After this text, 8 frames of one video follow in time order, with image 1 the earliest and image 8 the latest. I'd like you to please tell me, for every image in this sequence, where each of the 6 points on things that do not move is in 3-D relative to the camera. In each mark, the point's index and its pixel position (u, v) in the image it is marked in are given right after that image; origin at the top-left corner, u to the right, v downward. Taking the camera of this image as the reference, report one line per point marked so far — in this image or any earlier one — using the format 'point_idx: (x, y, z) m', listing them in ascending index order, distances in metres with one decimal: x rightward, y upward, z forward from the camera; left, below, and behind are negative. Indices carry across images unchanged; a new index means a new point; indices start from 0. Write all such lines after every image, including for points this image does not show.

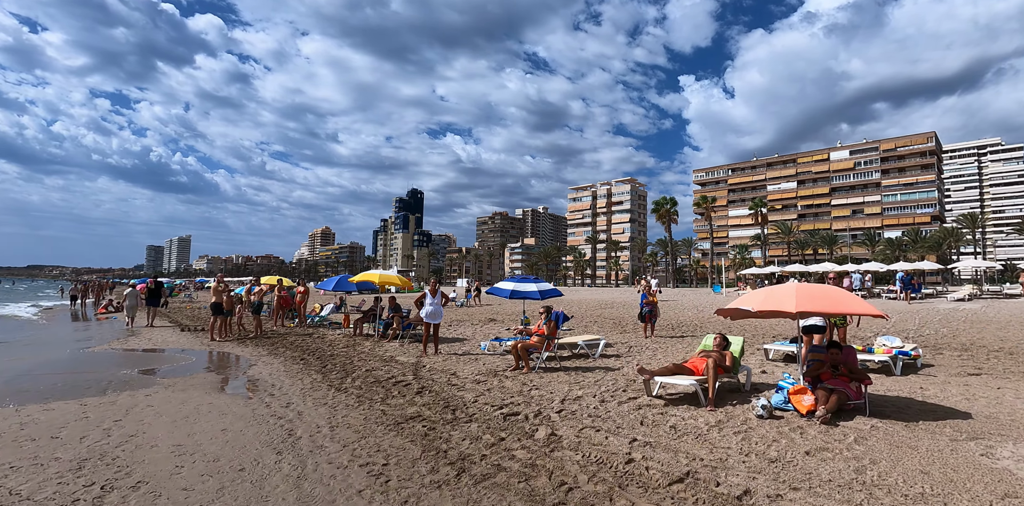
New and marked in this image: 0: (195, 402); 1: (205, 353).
0: (-4.1, -2.0, +6.4) m
1: (-6.9, -2.3, +11.2) m
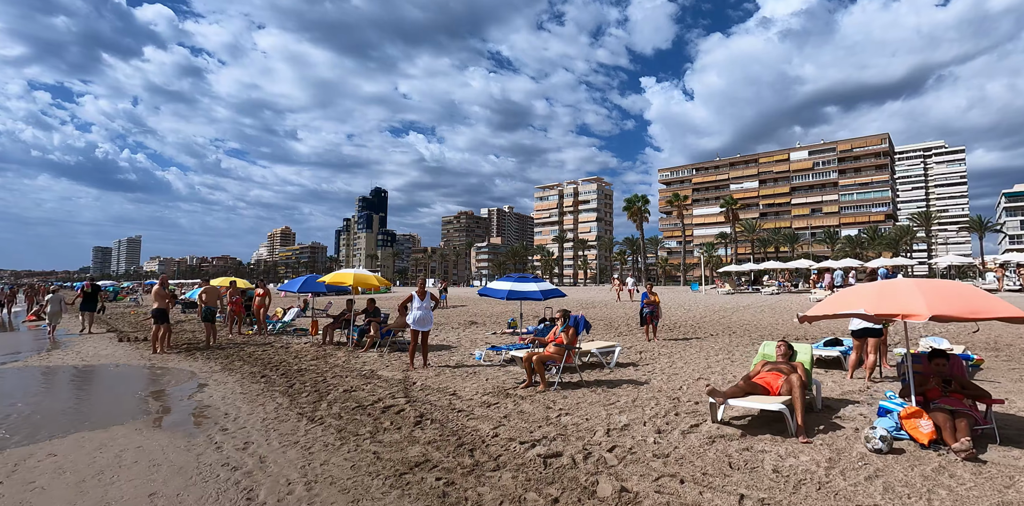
0: (-3.8, -1.9, +4.8) m
1: (-6.9, -2.2, +9.4) m
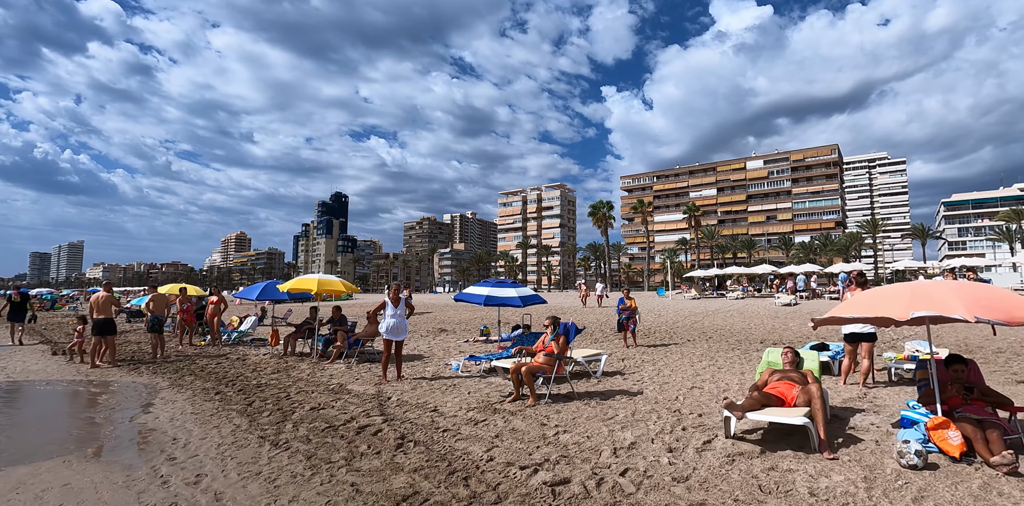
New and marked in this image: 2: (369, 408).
0: (-3.9, -1.9, +4.0) m
1: (-7.3, -2.3, +8.3) m
2: (-1.8, -1.9, +6.2) m
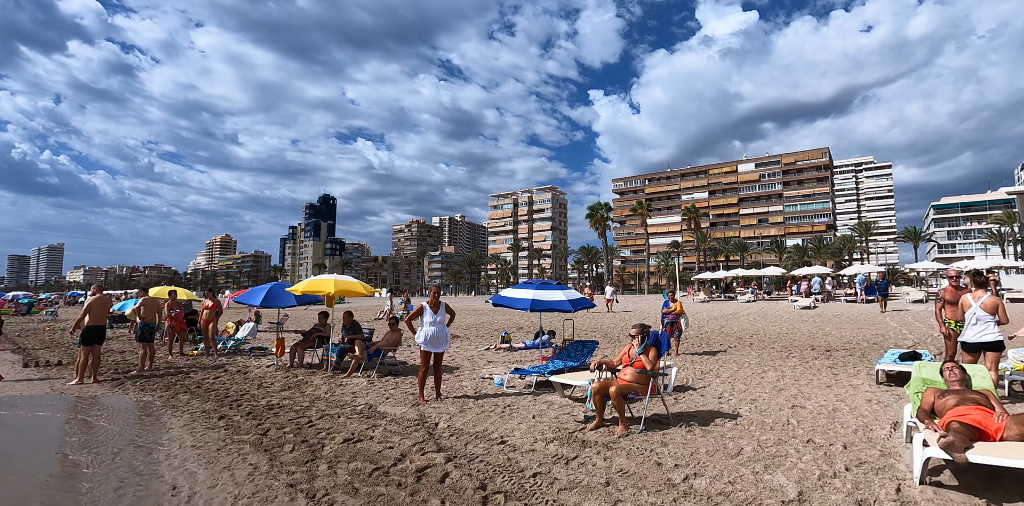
0: (-3.0, -1.8, +2.8) m
1: (-6.5, -2.2, +7.0) m
2: (-0.9, -1.9, +5.0) m
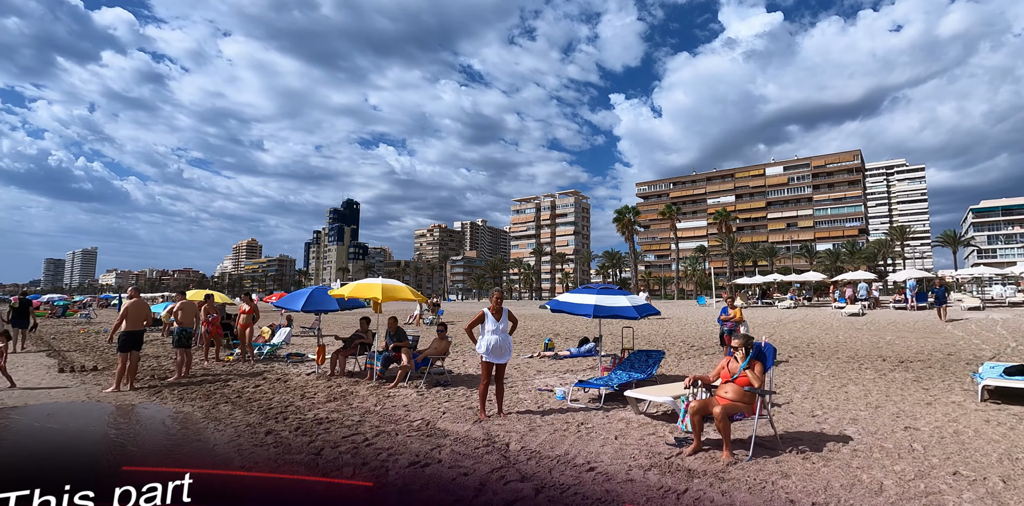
0: (-2.3, -1.8, +2.3) m
1: (-5.6, -2.2, +6.6) m
2: (-0.2, -1.9, +4.4) m
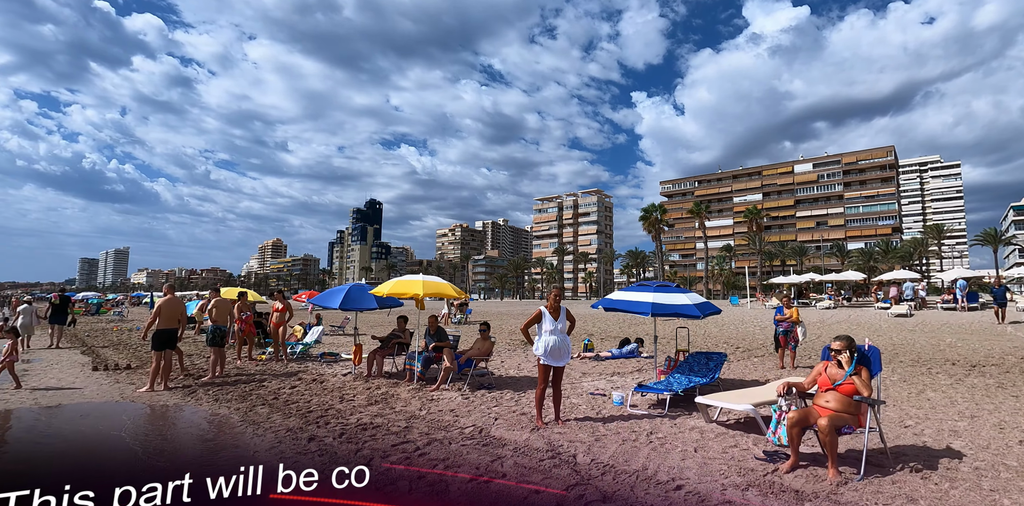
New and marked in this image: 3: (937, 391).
0: (-1.8, -1.7, +1.9) m
1: (-5.0, -2.1, +6.3) m
2: (+0.4, -1.8, +3.9) m
3: (+6.7, -2.2, +7.7) m
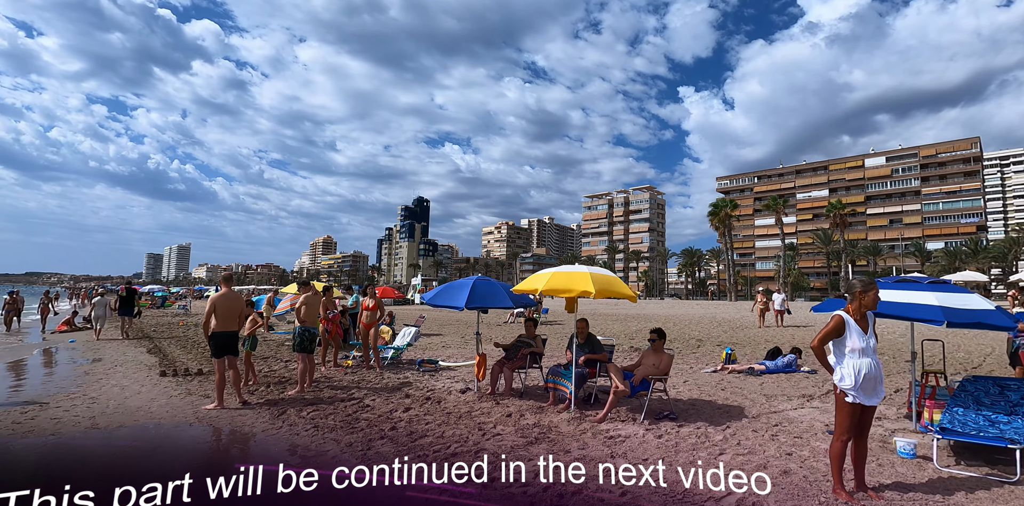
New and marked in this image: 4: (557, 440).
0: (-0.1, -1.5, 0.0) m
1: (-2.9, -1.9, +4.7) m
2: (+2.2, -1.6, +1.9) m
3: (+8.8, -2.0, +5.2) m
4: (+0.4, -1.8, +4.8) m
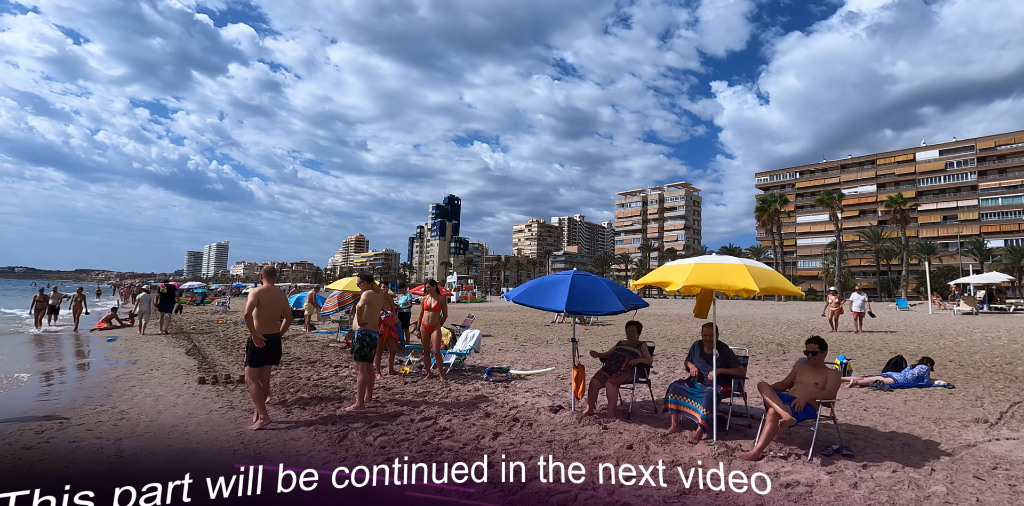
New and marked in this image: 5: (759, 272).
0: (+0.7, -1.4, -1.1) m
1: (-1.9, -1.8, +3.7) m
2: (+3.1, -1.5, +0.6) m
3: (+9.8, -1.9, +3.6) m
4: (+1.4, -1.7, +3.6) m
5: (+2.0, -0.1, +4.0) m
